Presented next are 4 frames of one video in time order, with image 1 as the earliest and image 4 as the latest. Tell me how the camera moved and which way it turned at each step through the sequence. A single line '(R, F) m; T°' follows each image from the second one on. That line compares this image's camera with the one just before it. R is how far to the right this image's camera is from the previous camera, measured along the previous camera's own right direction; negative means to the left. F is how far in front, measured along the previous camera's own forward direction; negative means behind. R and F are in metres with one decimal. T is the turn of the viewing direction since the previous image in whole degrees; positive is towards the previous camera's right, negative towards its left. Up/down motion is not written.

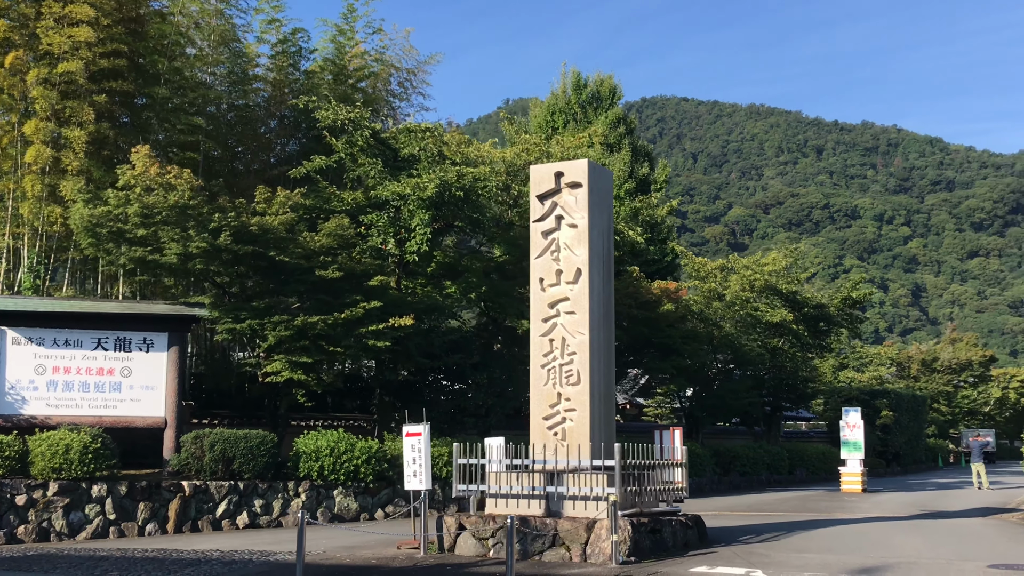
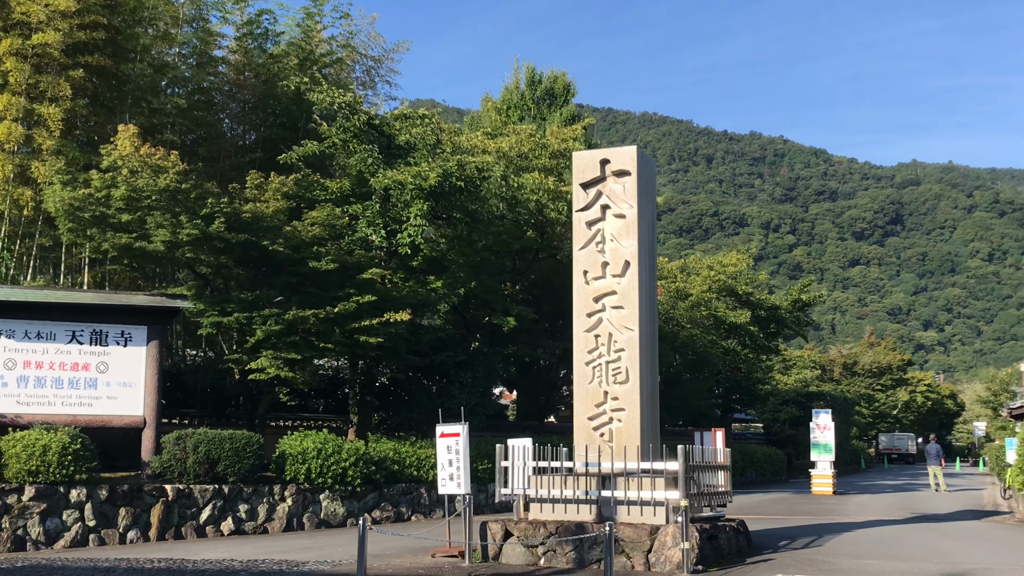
(-1.6, +0.8) m; +5°
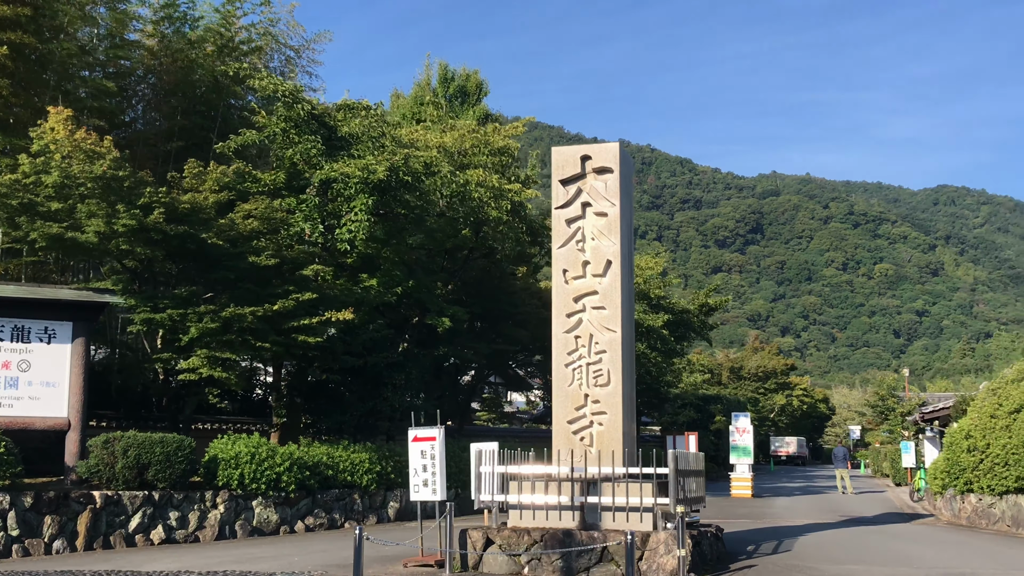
(-1.1, +0.5) m; +6°
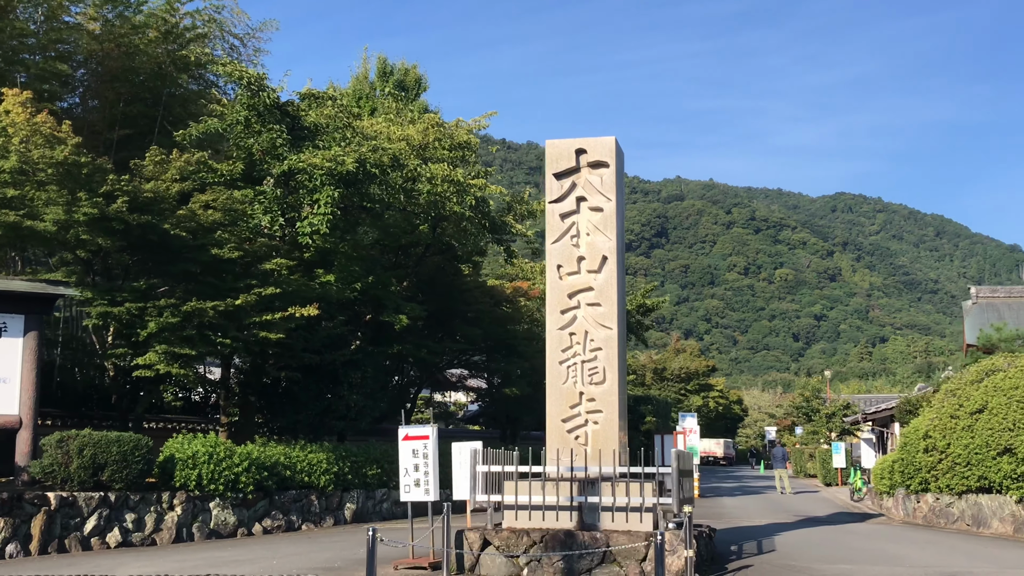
(-0.9, +0.3) m; +4°
